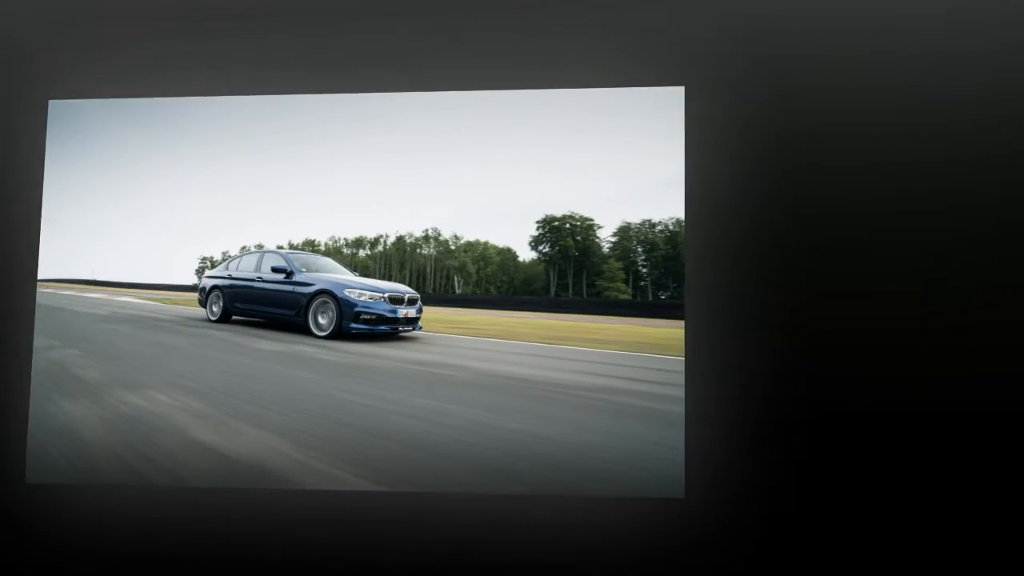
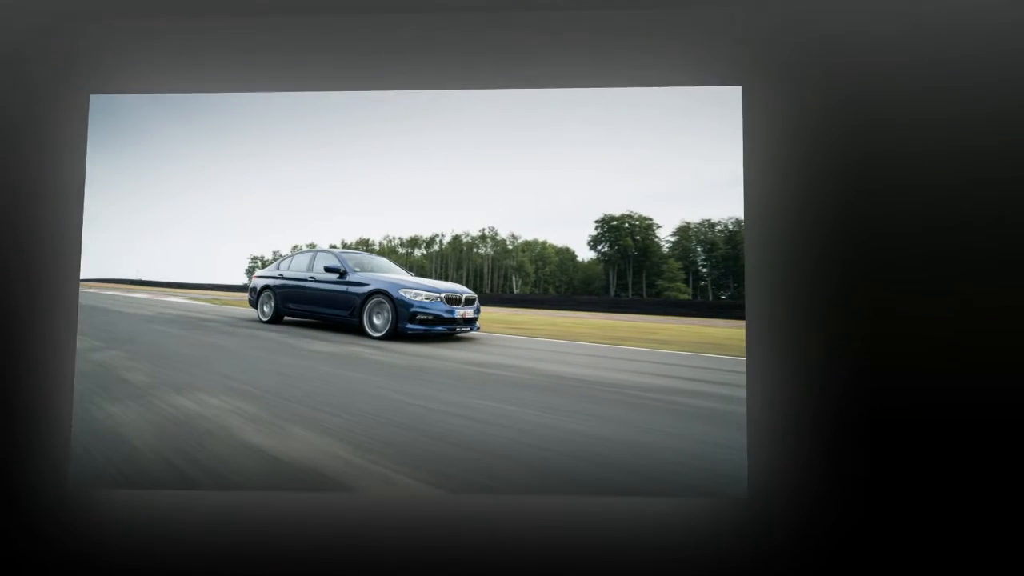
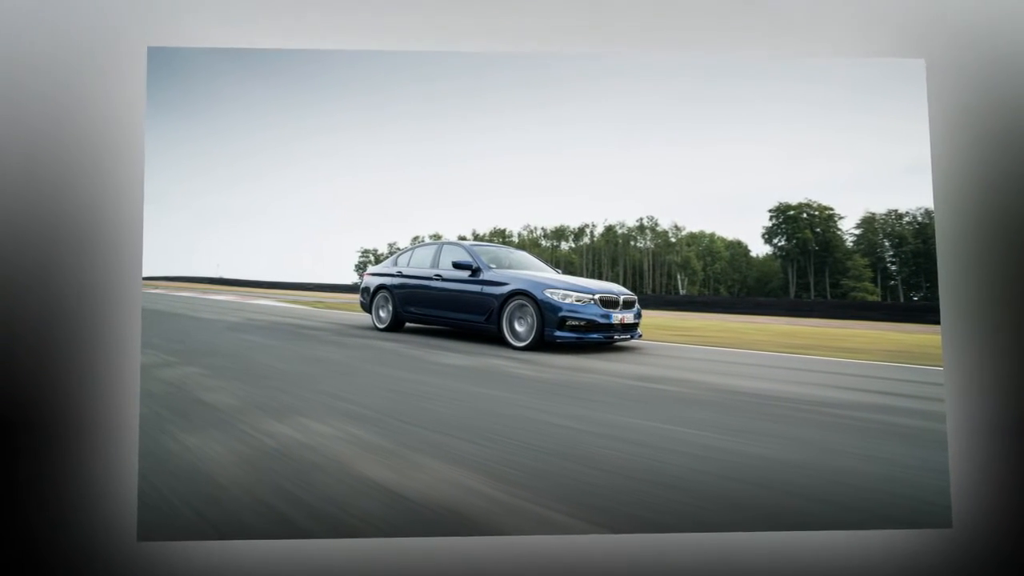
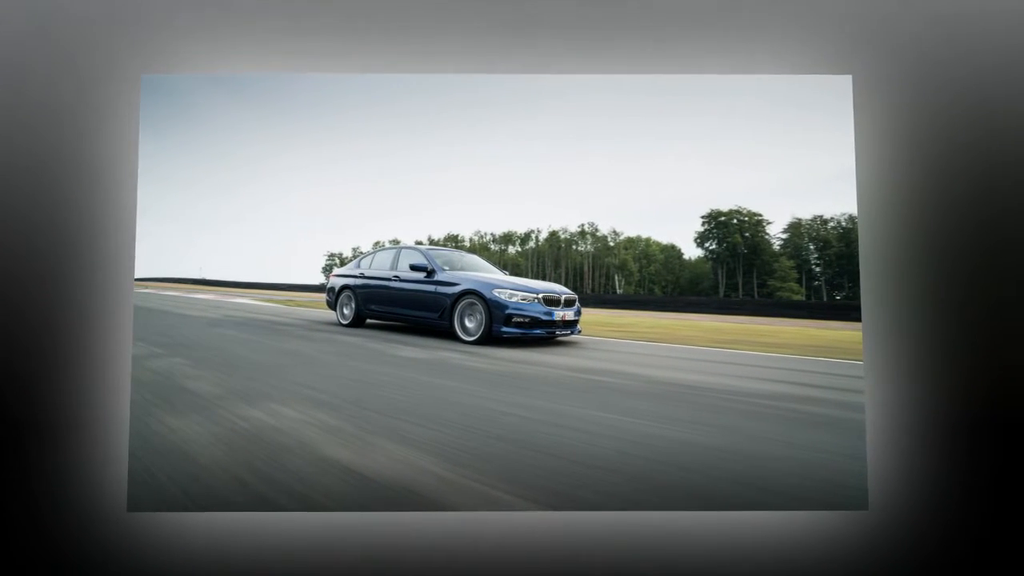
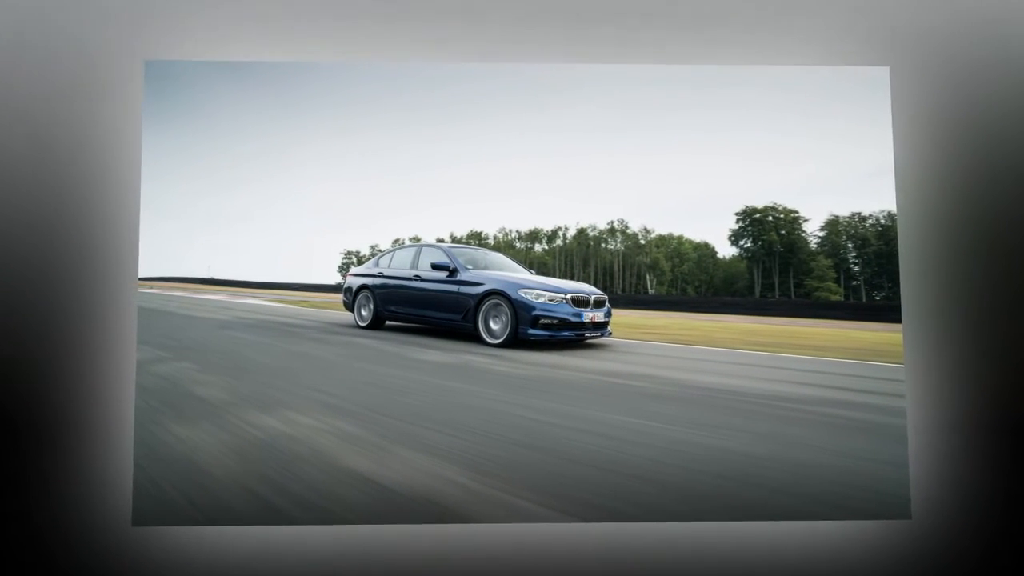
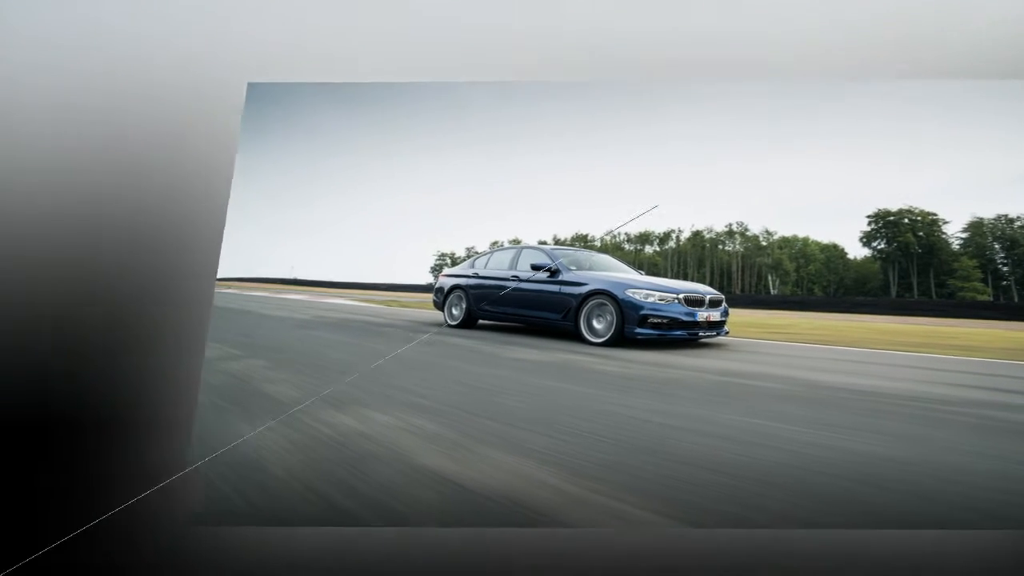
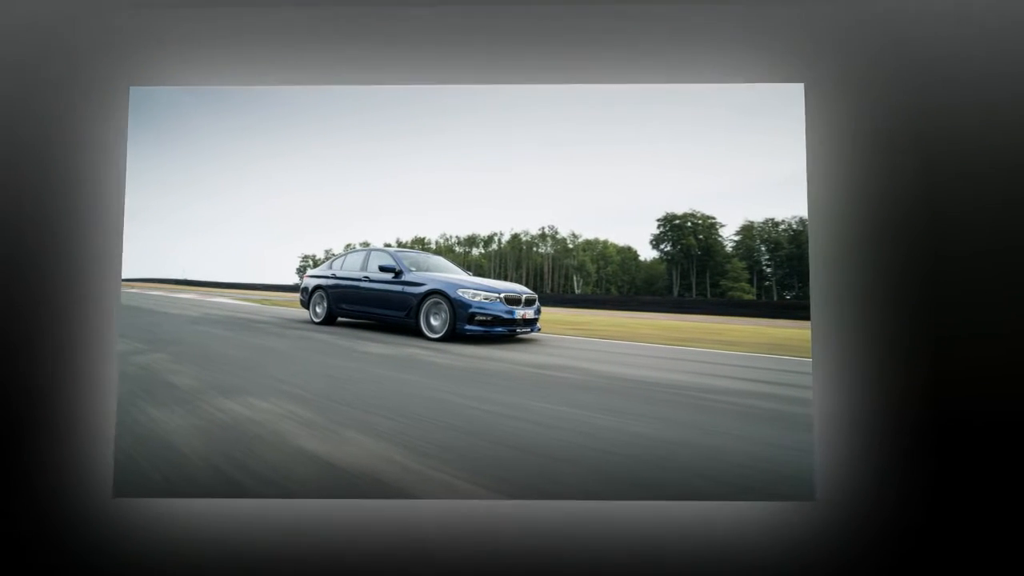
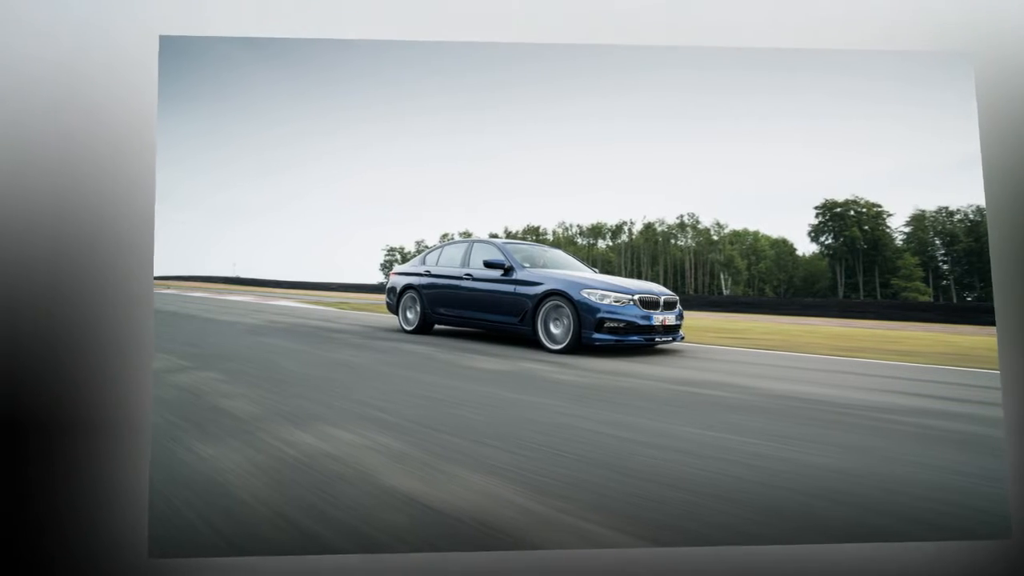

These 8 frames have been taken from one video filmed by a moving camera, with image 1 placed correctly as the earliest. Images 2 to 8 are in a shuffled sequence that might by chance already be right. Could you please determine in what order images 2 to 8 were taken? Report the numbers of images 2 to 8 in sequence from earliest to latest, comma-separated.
2, 7, 4, 5, 3, 8, 6
